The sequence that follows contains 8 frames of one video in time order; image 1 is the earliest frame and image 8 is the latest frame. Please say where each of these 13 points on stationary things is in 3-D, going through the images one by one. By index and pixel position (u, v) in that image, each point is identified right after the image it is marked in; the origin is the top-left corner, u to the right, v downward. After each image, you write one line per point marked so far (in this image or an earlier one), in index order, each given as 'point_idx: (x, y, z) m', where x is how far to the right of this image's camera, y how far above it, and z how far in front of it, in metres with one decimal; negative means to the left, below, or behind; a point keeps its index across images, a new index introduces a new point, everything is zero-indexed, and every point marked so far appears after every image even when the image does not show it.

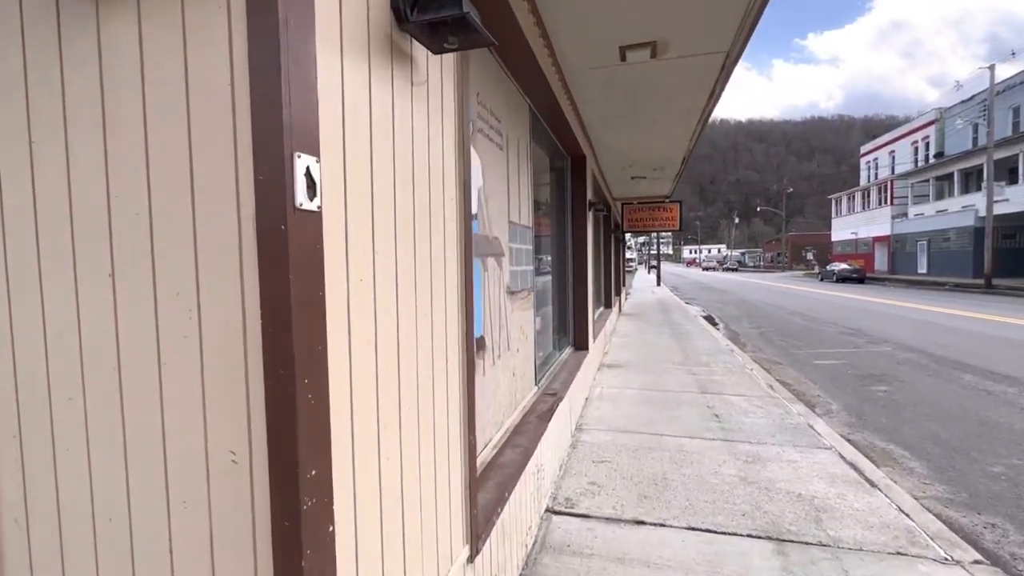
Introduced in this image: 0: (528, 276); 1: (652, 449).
0: (+0.1, +0.1, +3.4) m
1: (+1.2, -1.4, +3.9) m
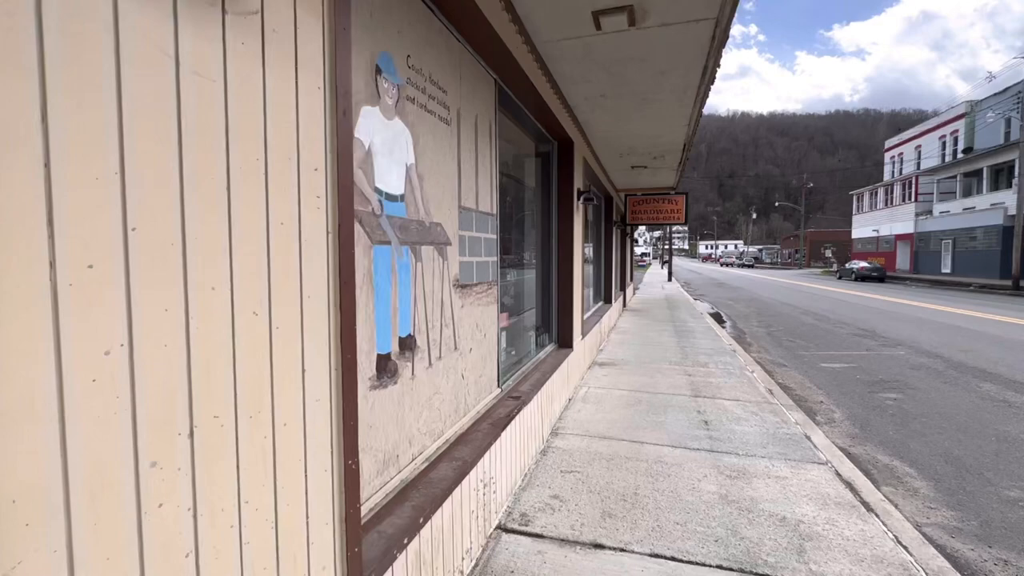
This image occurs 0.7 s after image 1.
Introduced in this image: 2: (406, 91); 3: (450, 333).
0: (-0.1, +0.1, +3.1) m
1: (+0.9, -1.3, +3.6) m
2: (-0.5, +0.9, +2.0) m
3: (-0.3, -0.2, +2.5) m
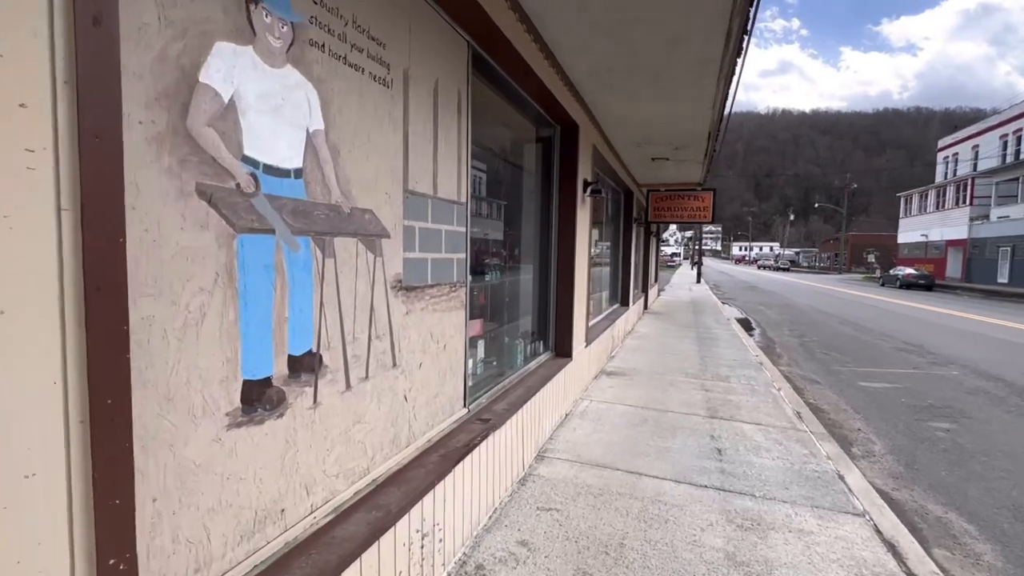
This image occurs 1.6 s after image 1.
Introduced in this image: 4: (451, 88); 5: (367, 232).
0: (-0.3, +0.1, +2.6) m
1: (+0.7, -1.4, +3.1) m
2: (-0.7, +0.8, +1.6) m
3: (-0.6, -0.3, +2.0) m
4: (-0.3, +1.1, +2.5) m
5: (-0.6, +0.2, +1.9) m
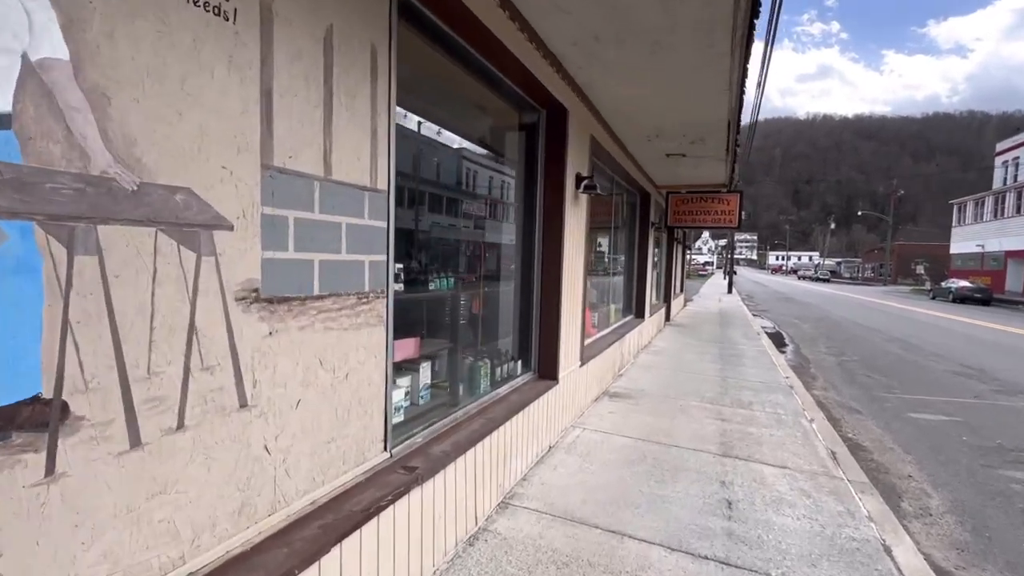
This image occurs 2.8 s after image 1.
0: (-0.6, +0.1, +2.0) m
1: (+0.4, -1.4, +2.4) m
2: (-1.0, +0.8, +1.0) m
3: (-0.9, -0.3, +1.5) m
4: (-0.6, +1.0, +1.9) m
5: (-0.9, +0.2, +1.3) m
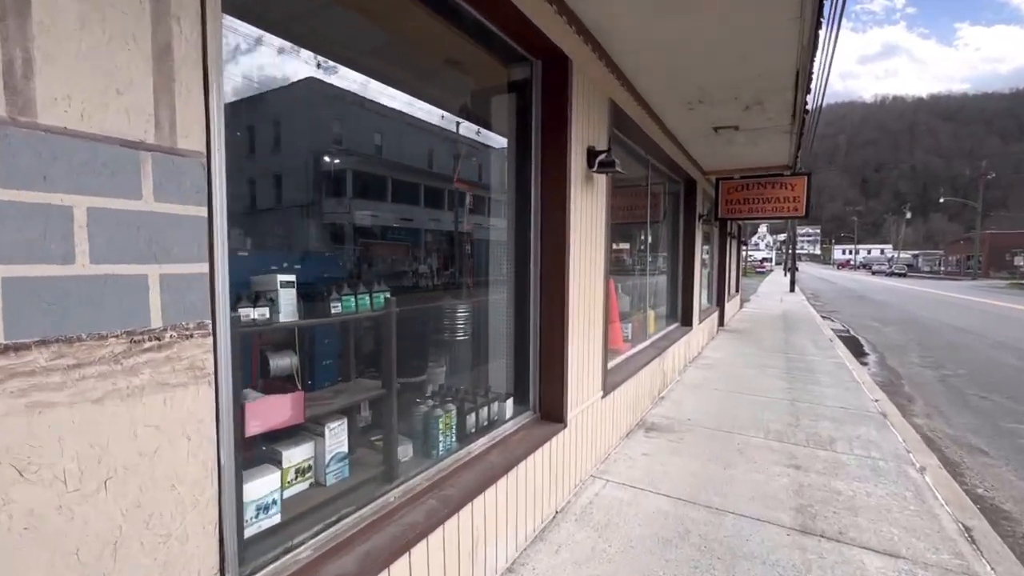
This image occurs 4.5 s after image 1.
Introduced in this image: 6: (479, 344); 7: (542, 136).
0: (-0.9, 0.0, +1.1) m
1: (+0.2, -1.5, +1.4) m
2: (-1.4, +0.7, +0.2) m
3: (-1.2, -0.4, +0.6) m
4: (-0.9, +0.9, +1.0) m
5: (-1.3, +0.1, +0.5) m
6: (-0.2, -0.4, +3.1) m
7: (+0.2, +1.0, +2.9) m
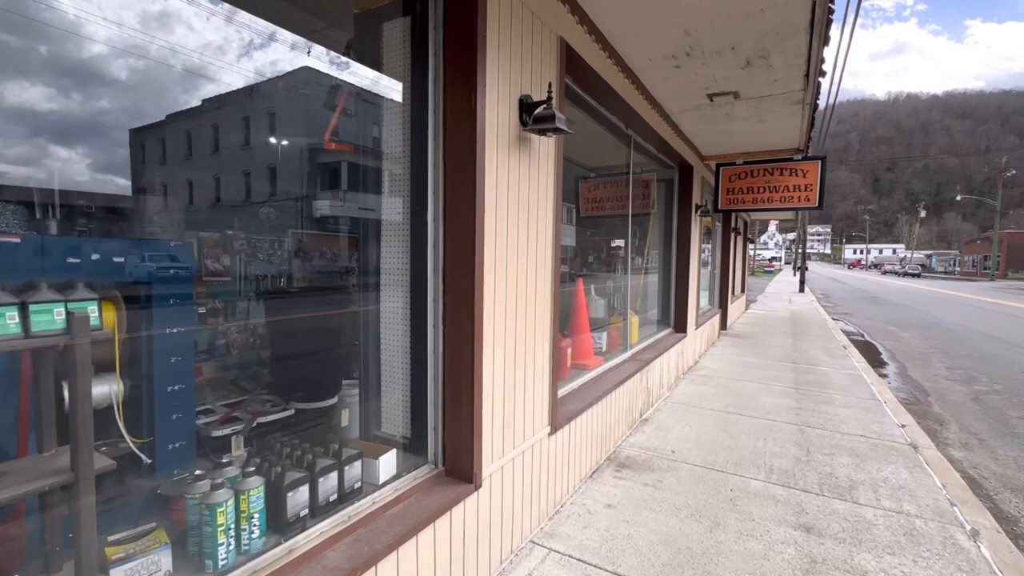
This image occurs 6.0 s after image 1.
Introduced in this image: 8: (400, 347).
0: (-1.4, 0.0, +0.3) m
1: (-0.3, -1.5, +0.6) m
2: (-1.9, +0.7, -0.7) m
3: (-1.7, -0.4, -0.2) m
4: (-1.4, +0.9, +0.2) m
5: (-1.8, +0.1, -0.4) m
6: (-0.7, -0.4, +2.2) m
7: (-0.3, +0.9, +2.1) m
8: (-0.5, -0.3, +2.2) m
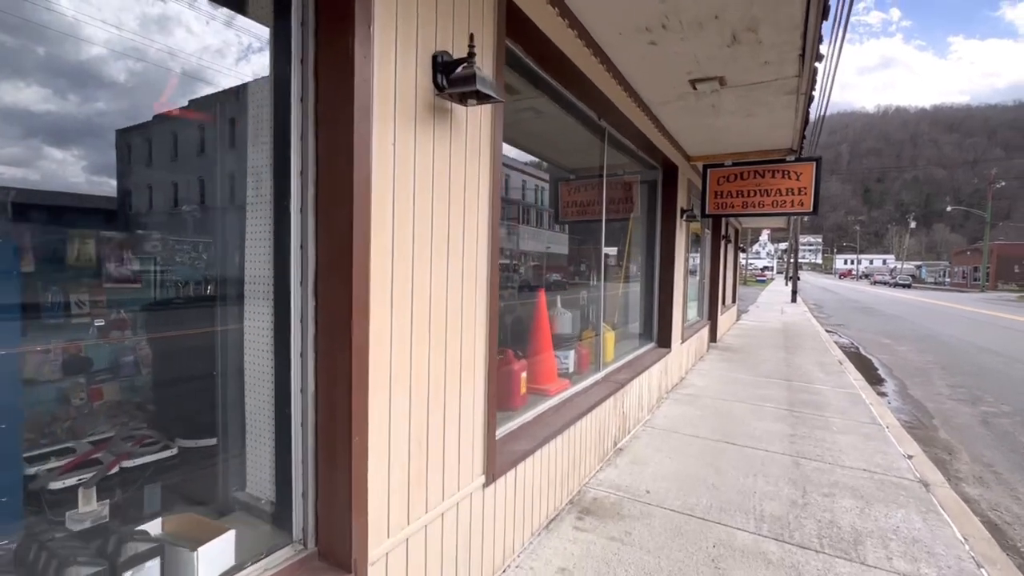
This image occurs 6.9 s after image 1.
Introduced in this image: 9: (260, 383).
0: (-1.7, 0.0, -0.3) m
1: (-0.6, -1.5, 0.0) m
2: (-2.2, +0.7, -1.2) m
3: (-2.0, -0.4, -0.8) m
4: (-1.7, +0.9, -0.4) m
5: (-2.1, +0.1, -0.9) m
6: (-1.0, -0.4, +1.7) m
7: (-0.6, +0.9, +1.5) m
8: (-0.9, -0.3, +1.6) m
9: (-0.9, -0.3, +1.6) m
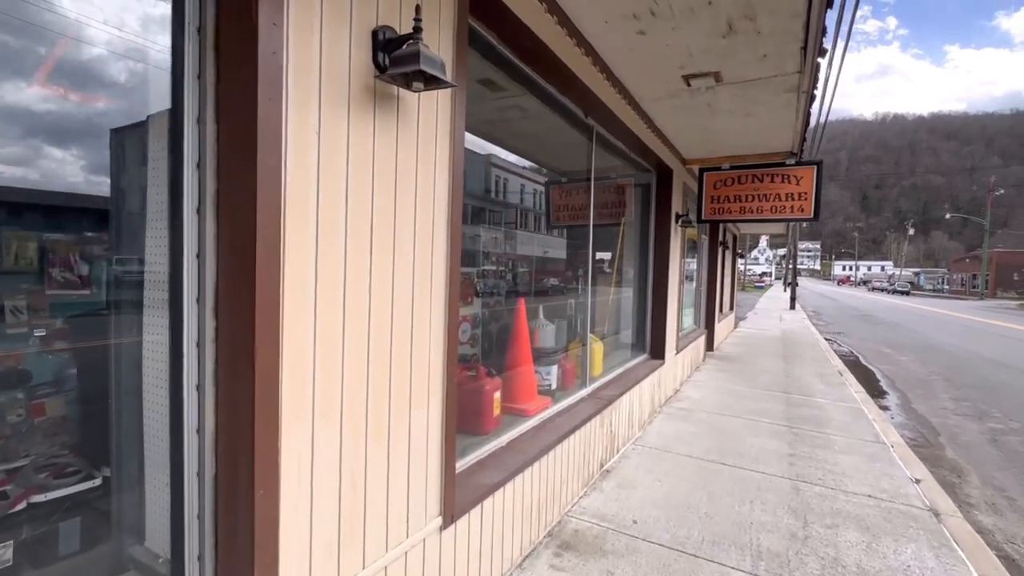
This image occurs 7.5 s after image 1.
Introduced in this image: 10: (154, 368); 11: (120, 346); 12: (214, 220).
0: (-1.8, -0.1, -0.6) m
1: (-0.8, -1.6, -0.3) m
2: (-2.3, +0.7, -1.5) m
3: (-2.2, -0.4, -1.1) m
4: (-1.8, +0.9, -0.6) m
5: (-2.2, +0.1, -1.2) m
6: (-1.2, -0.5, +1.4) m
7: (-0.7, +0.8, +1.3) m
8: (-1.0, -0.4, +1.3) m
9: (-1.0, -0.4, +1.4) m
10: (-1.0, -0.2, +1.4) m
11: (-1.2, -0.2, +1.4) m
12: (-0.8, +0.2, +1.3) m
